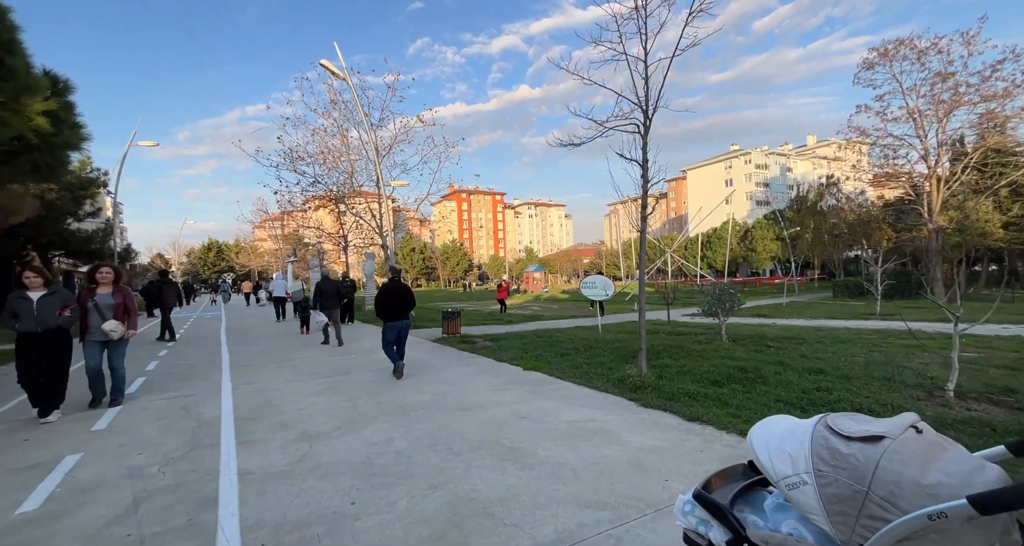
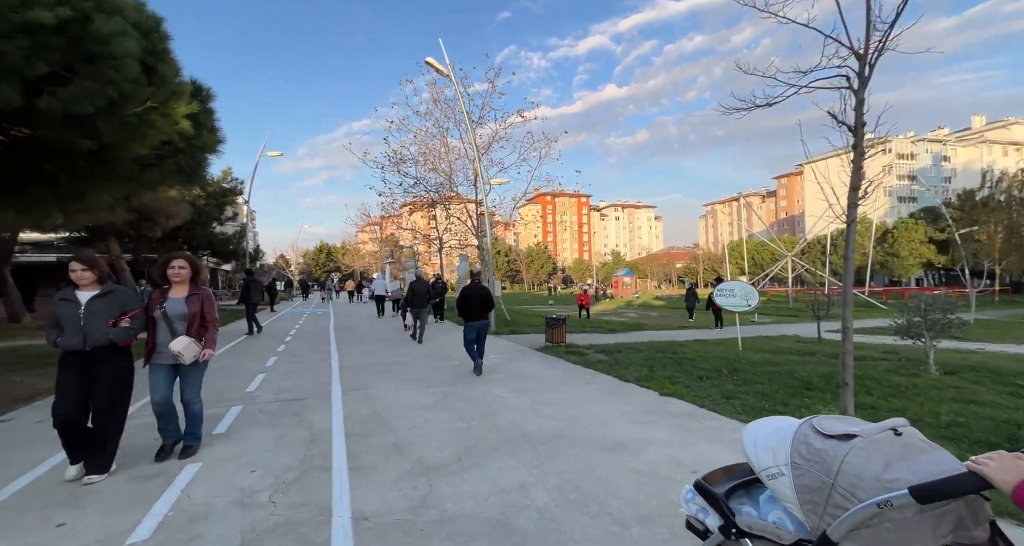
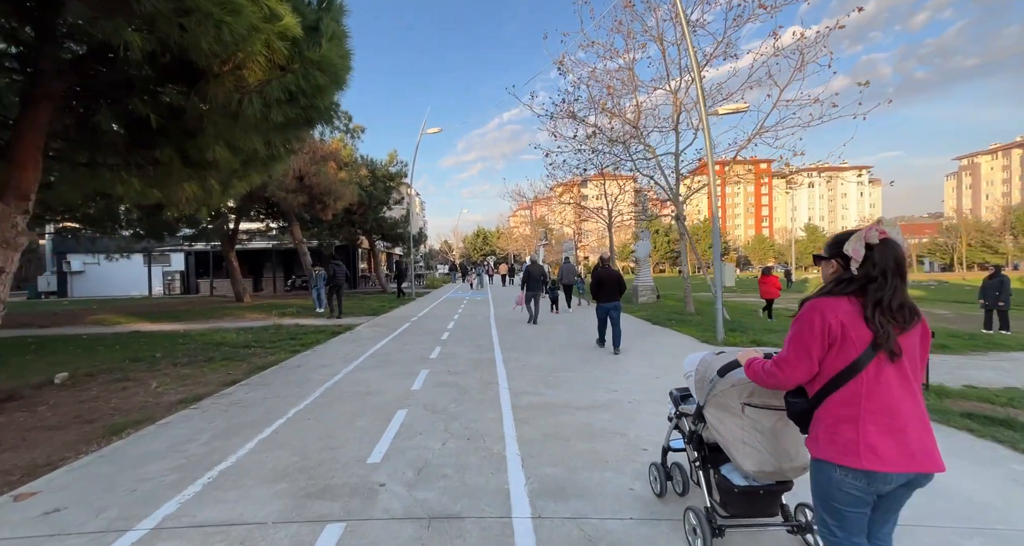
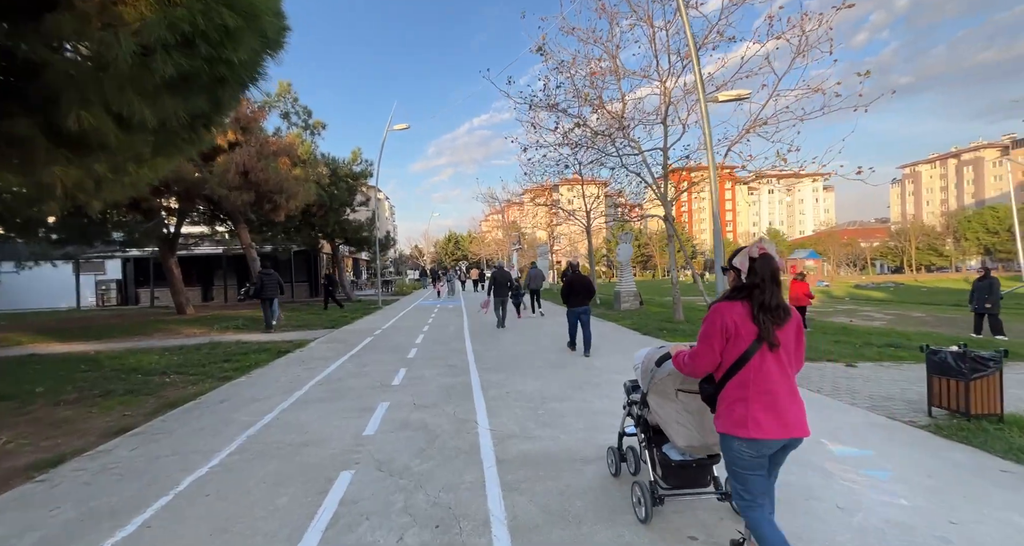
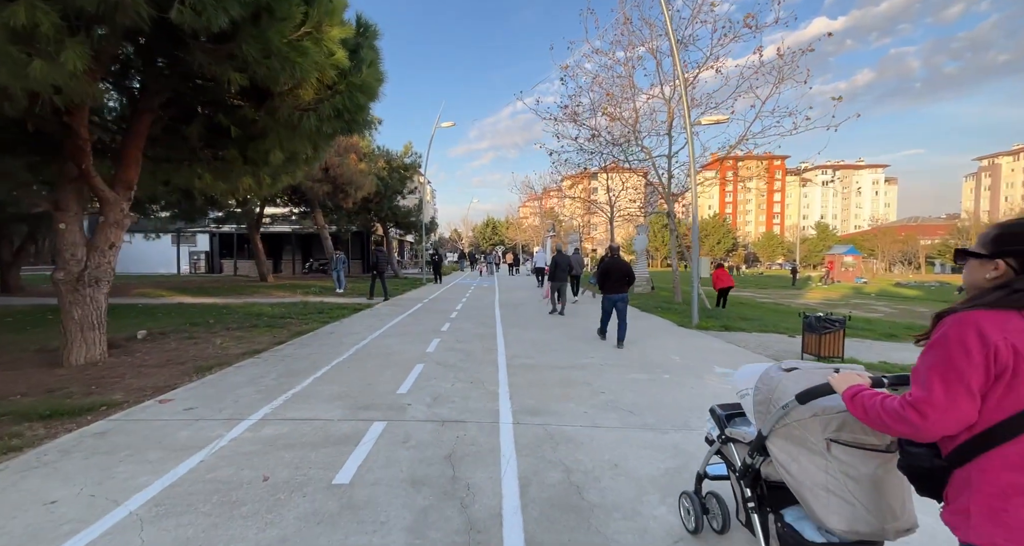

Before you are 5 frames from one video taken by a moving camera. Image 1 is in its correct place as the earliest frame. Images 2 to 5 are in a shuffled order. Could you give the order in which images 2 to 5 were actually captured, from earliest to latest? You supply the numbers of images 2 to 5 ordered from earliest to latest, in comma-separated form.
2, 5, 3, 4
